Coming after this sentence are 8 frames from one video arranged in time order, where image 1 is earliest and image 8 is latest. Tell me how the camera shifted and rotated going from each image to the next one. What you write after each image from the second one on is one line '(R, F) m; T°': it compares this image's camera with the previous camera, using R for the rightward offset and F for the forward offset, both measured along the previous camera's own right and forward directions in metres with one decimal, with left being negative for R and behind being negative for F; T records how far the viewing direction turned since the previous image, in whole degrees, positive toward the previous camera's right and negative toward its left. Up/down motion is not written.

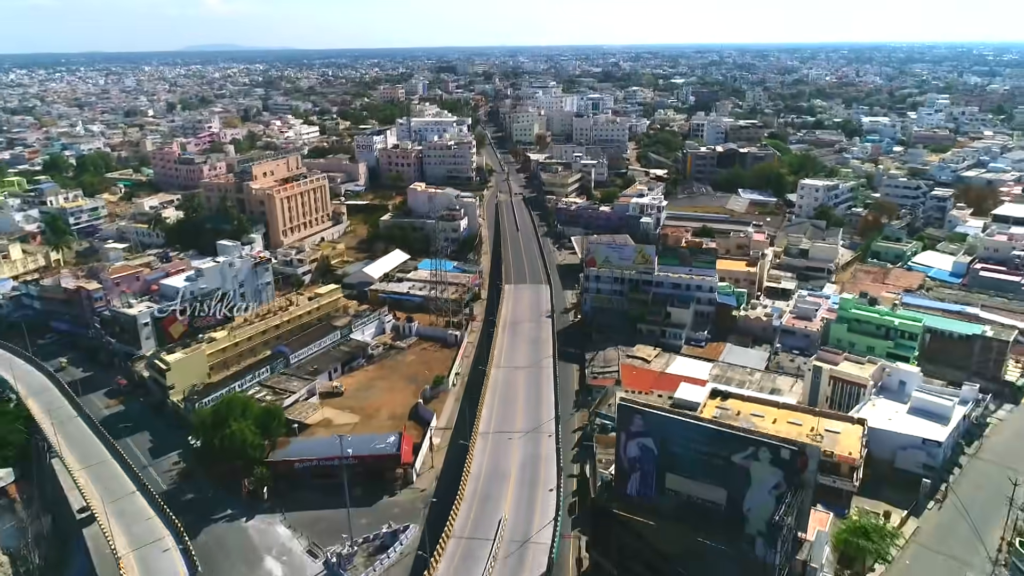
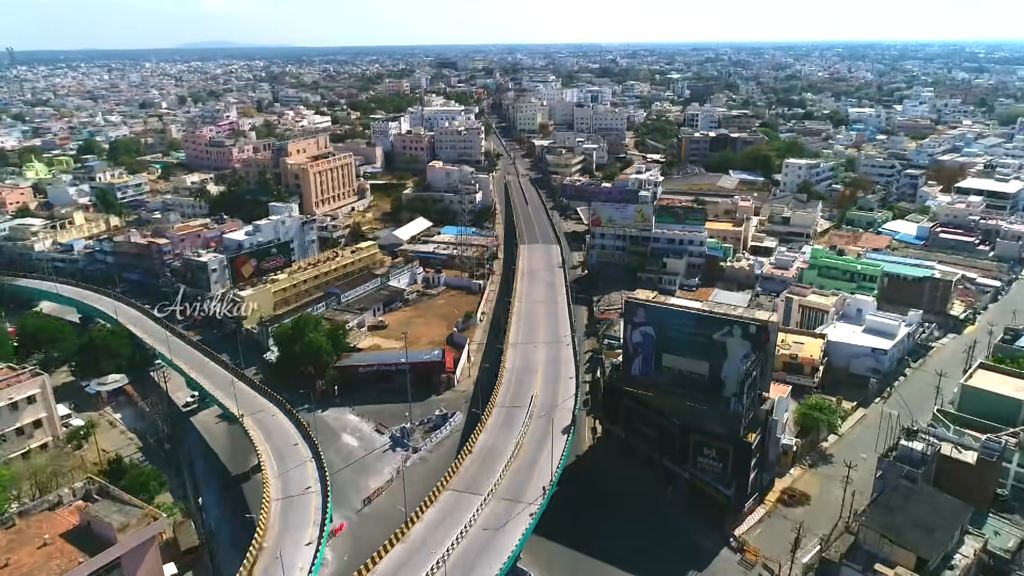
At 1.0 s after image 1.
(-1.6, -7.3) m; 0°
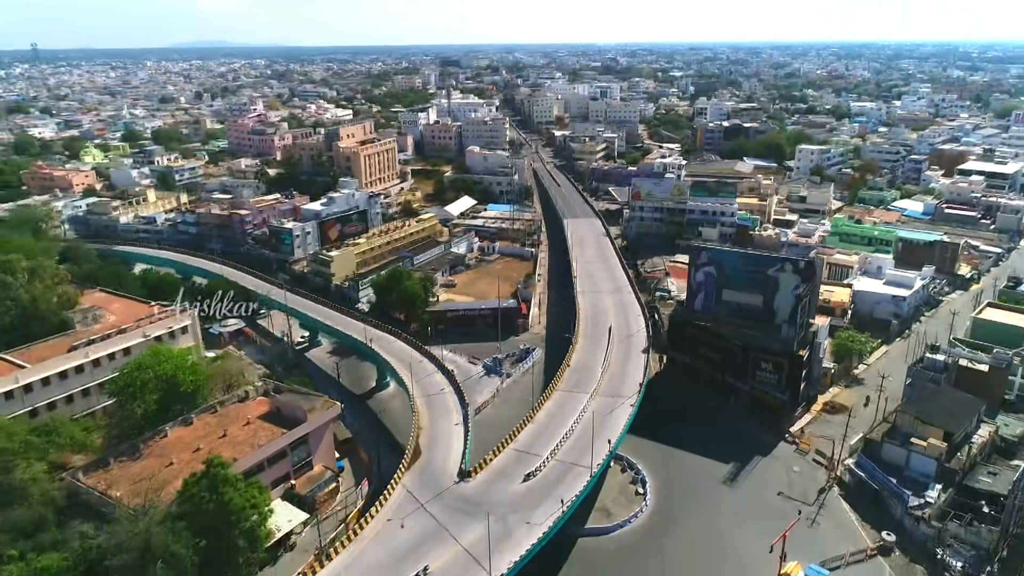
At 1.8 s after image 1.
(-4.7, -5.8) m; 0°
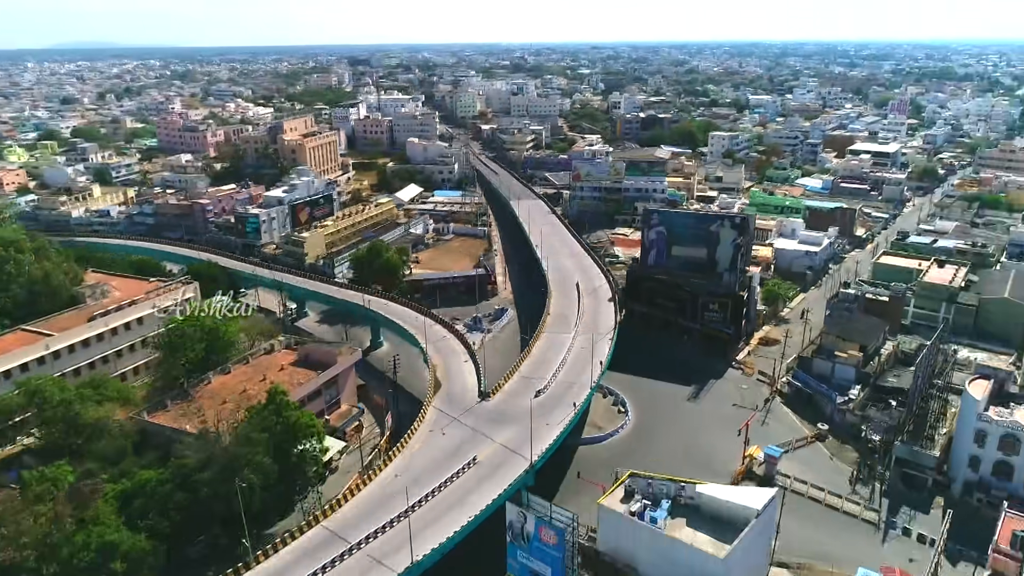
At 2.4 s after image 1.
(-4.1, -4.6) m; +7°
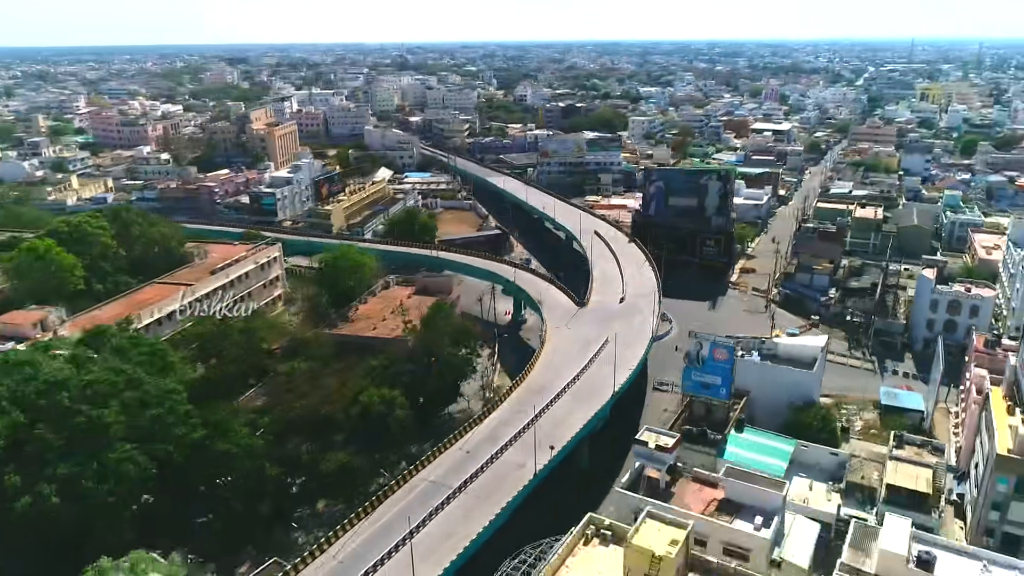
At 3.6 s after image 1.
(-11.6, -7.3) m; +10°
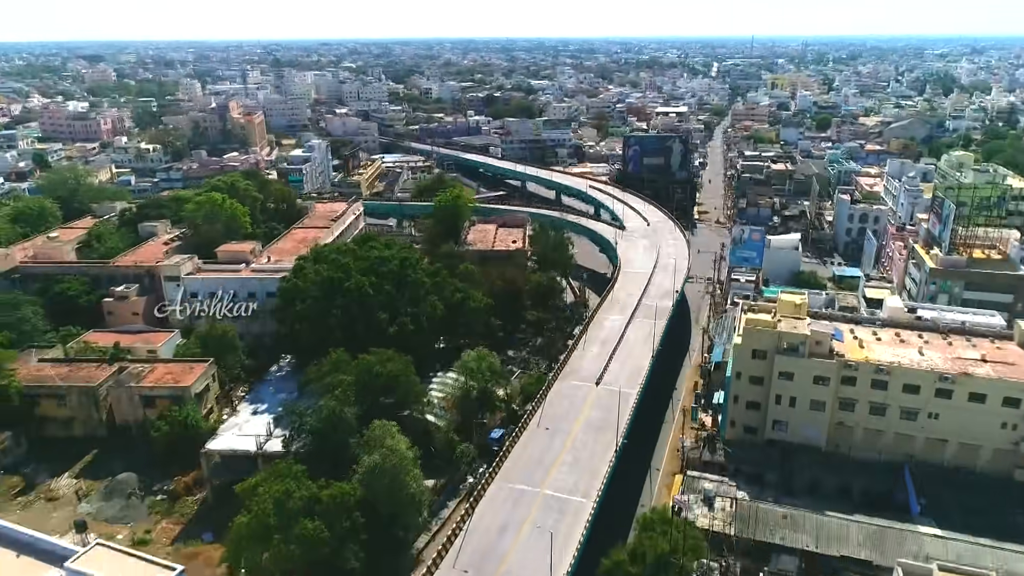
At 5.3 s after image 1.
(-14.8, -11.9) m; +11°
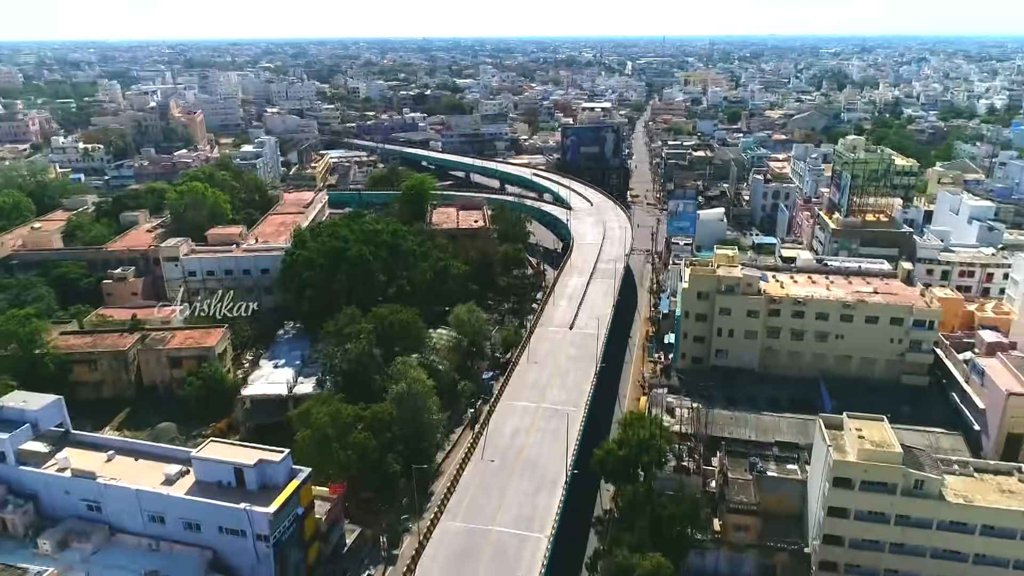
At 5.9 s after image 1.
(-3.1, -5.2) m; +6°
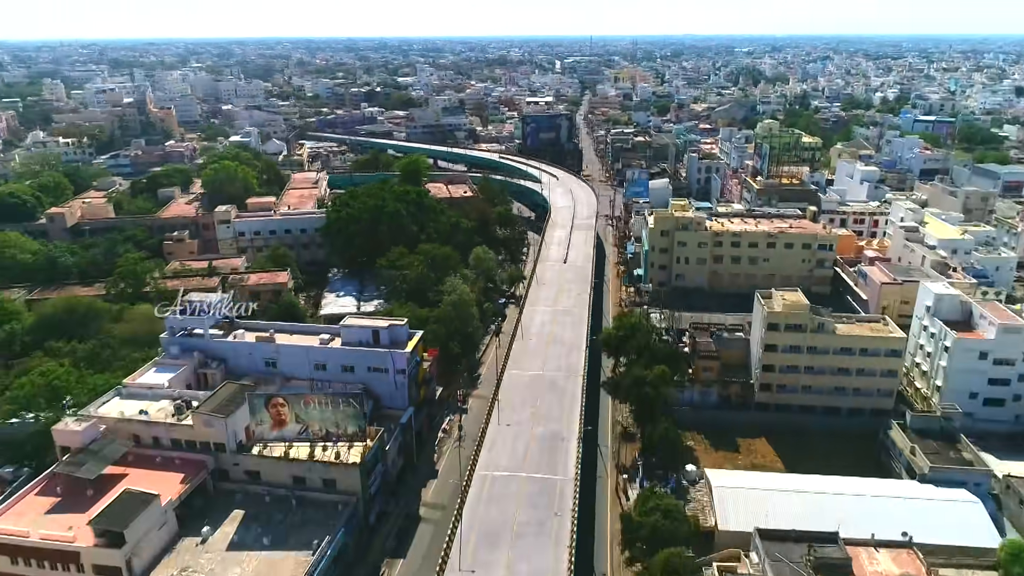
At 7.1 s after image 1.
(-5.0, -9.9) m; +6°
